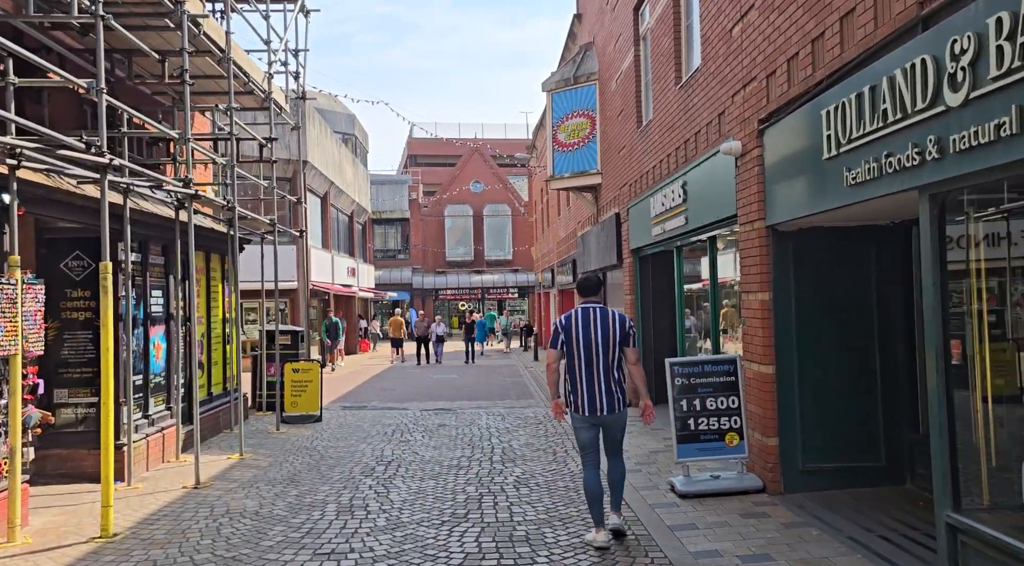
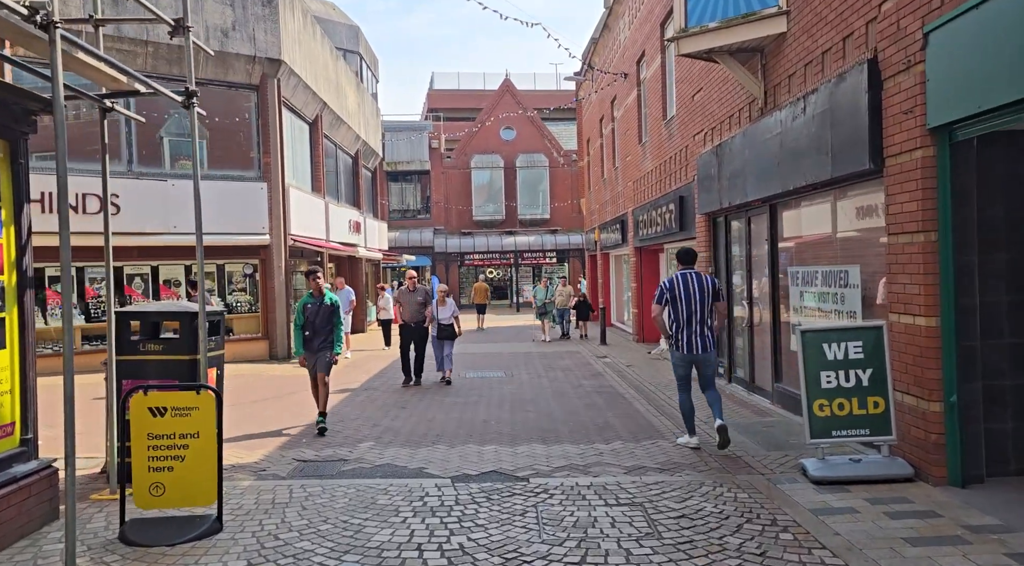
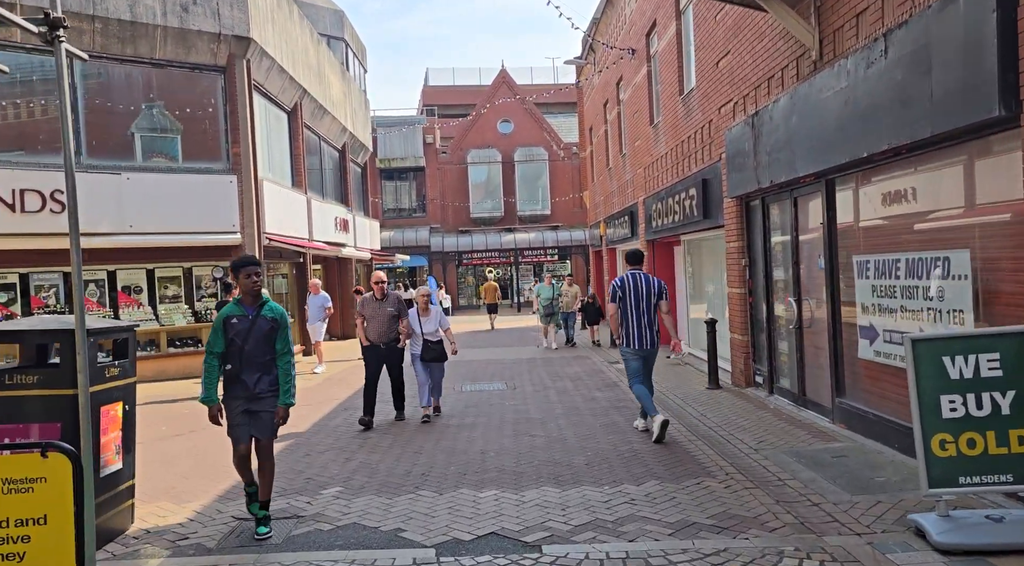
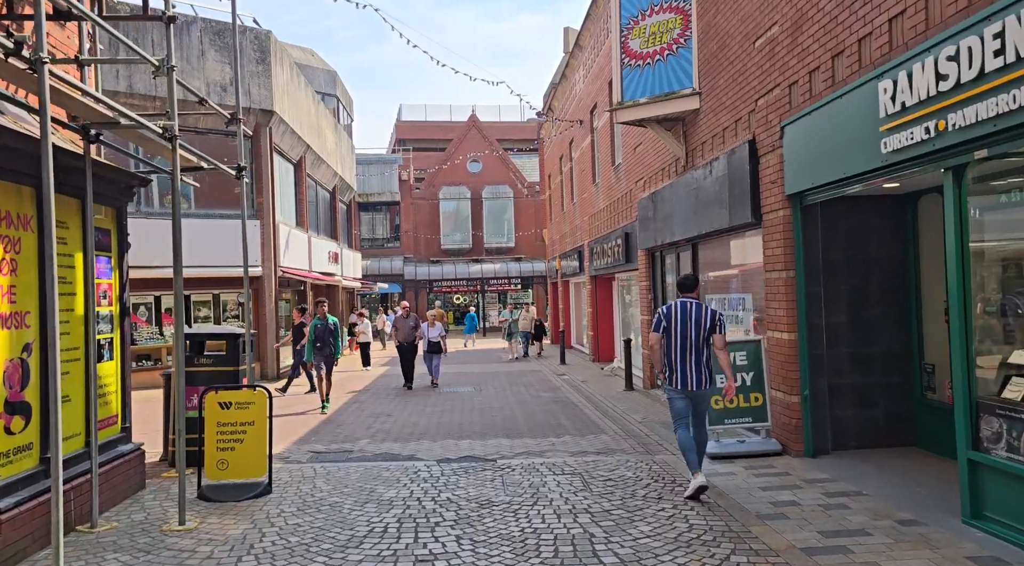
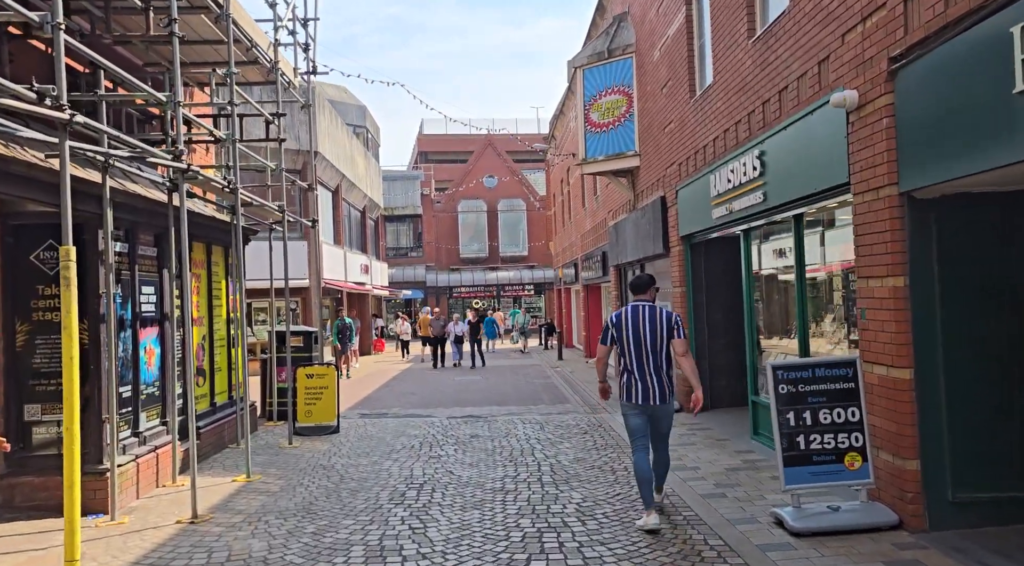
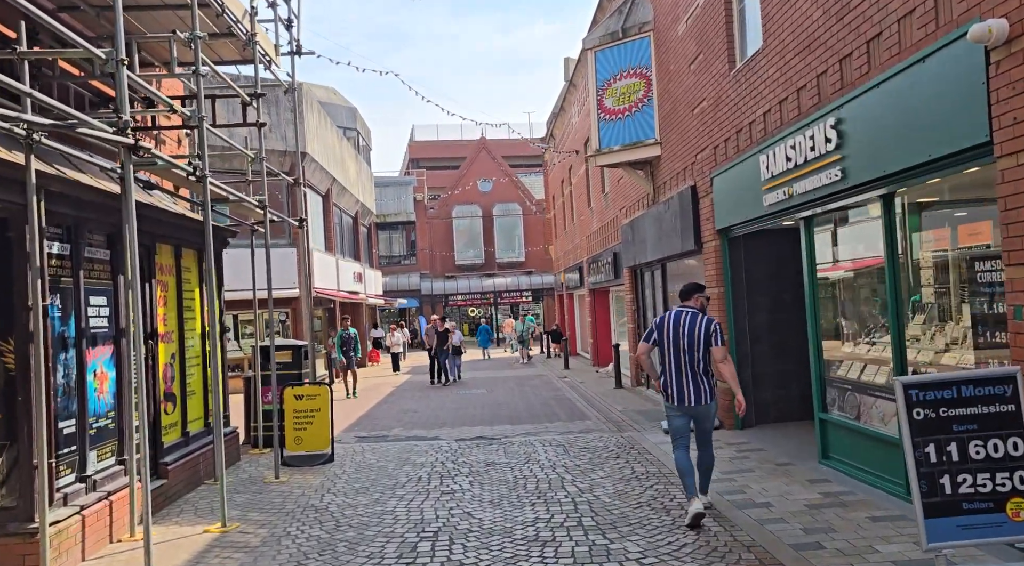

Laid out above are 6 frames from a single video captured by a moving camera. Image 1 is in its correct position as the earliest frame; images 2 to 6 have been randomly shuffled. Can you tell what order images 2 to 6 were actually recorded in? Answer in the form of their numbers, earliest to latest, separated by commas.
5, 6, 4, 2, 3
